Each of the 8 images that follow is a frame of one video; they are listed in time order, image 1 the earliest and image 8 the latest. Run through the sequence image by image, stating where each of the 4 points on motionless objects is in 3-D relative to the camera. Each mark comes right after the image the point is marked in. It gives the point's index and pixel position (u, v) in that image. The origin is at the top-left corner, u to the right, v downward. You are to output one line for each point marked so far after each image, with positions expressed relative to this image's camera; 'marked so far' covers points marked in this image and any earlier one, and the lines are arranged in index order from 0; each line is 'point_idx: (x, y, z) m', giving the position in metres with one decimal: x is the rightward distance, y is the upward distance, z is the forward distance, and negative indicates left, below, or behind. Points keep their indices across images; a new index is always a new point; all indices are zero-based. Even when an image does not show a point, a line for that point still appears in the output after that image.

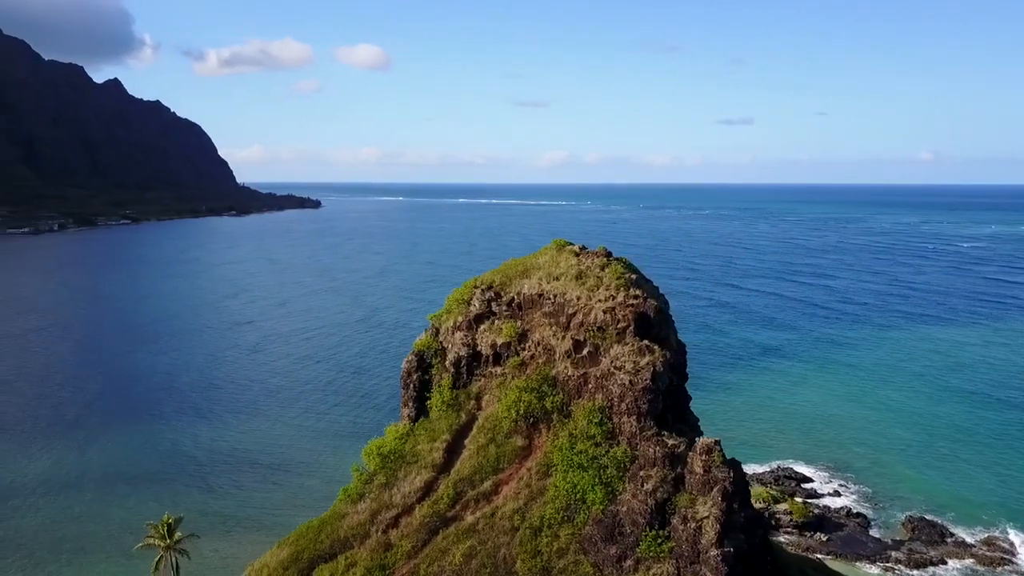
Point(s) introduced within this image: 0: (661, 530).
0: (+3.5, -5.7, +19.6) m
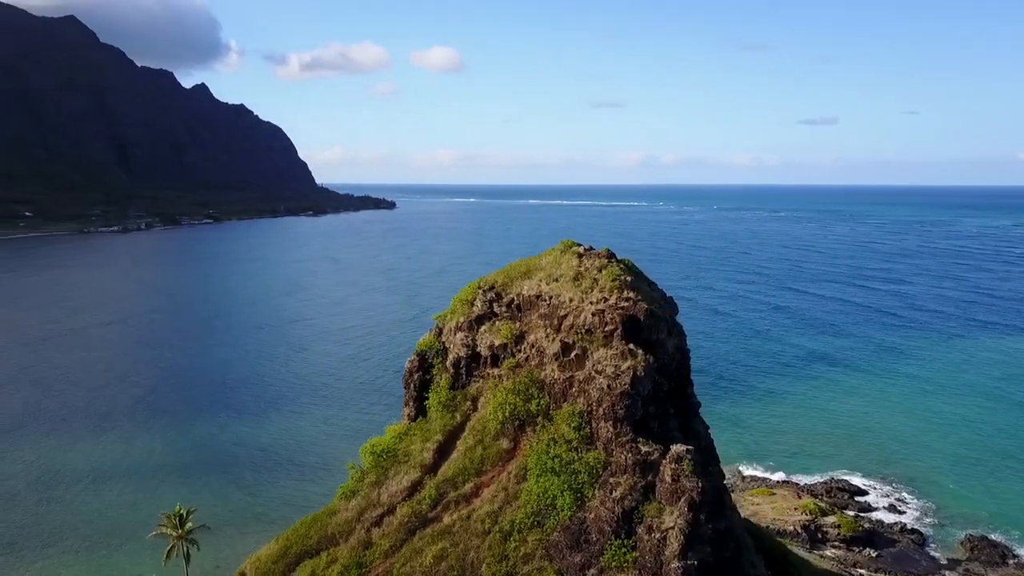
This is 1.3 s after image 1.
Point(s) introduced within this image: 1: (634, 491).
0: (+2.6, -5.8, +19.0) m
1: (+2.8, -4.7, +19.4) m
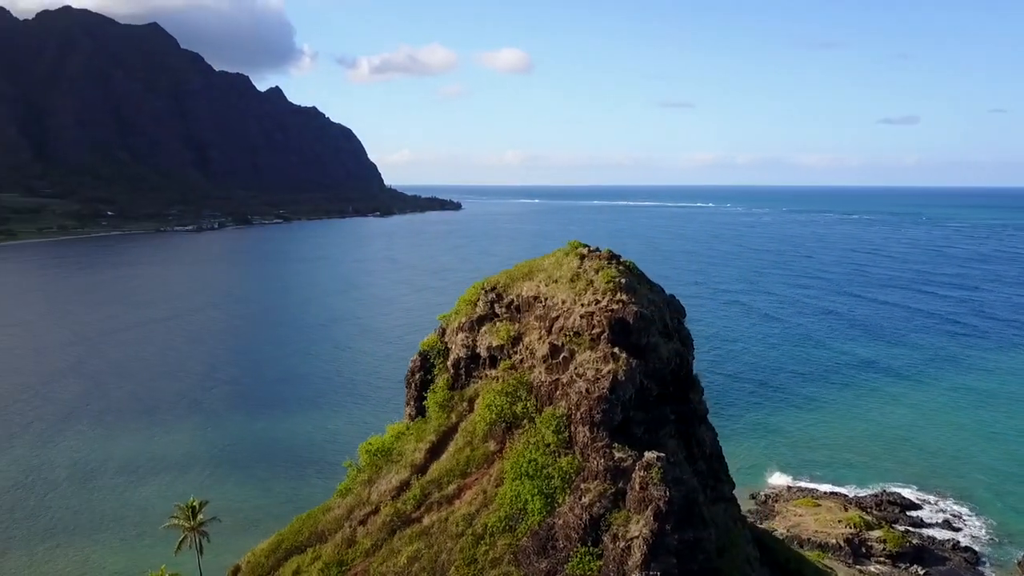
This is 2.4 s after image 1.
0: (+1.8, -5.8, +18.6) m
1: (+2.1, -4.8, +19.0) m
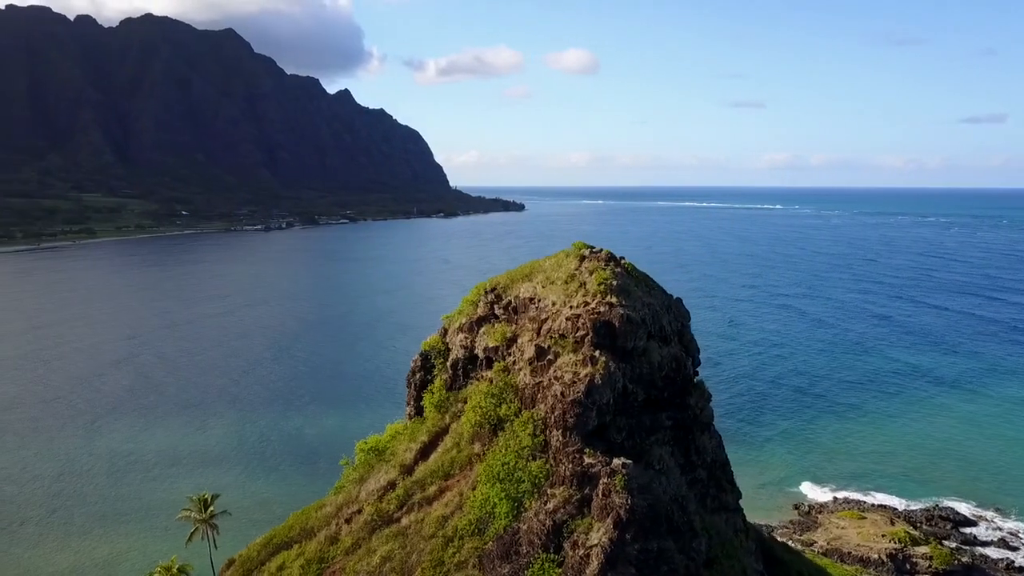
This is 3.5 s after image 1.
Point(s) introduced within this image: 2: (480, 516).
0: (+1.0, -5.8, +18.3) m
1: (+1.3, -4.8, +18.6) m
2: (-0.8, -5.5, +20.0) m
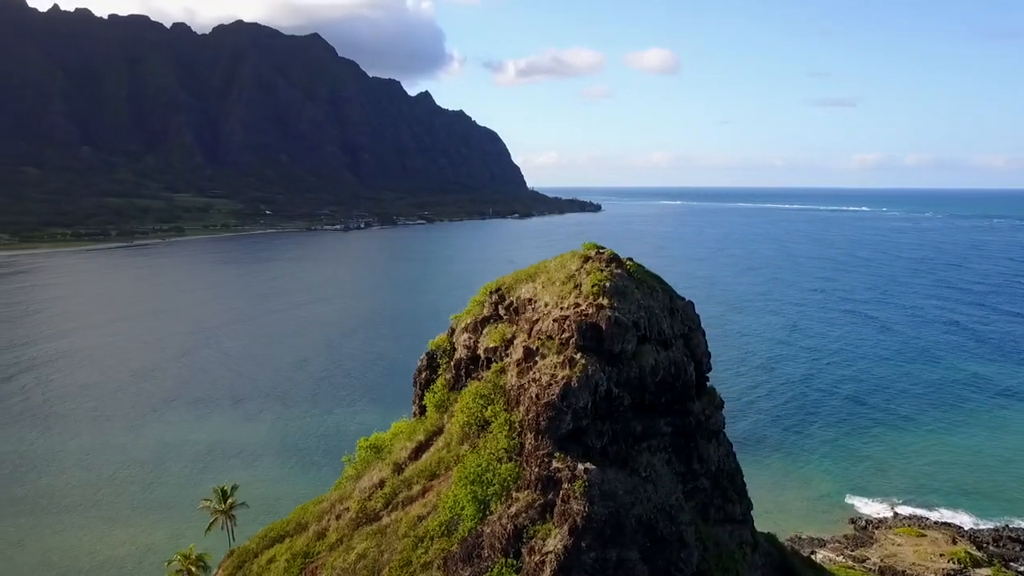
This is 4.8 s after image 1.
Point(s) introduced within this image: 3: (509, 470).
0: (+0.1, -5.9, +17.9) m
1: (+0.4, -4.8, +18.2) m
2: (-1.5, -5.4, +19.9) m
3: (0.0, -4.3, +19.9) m
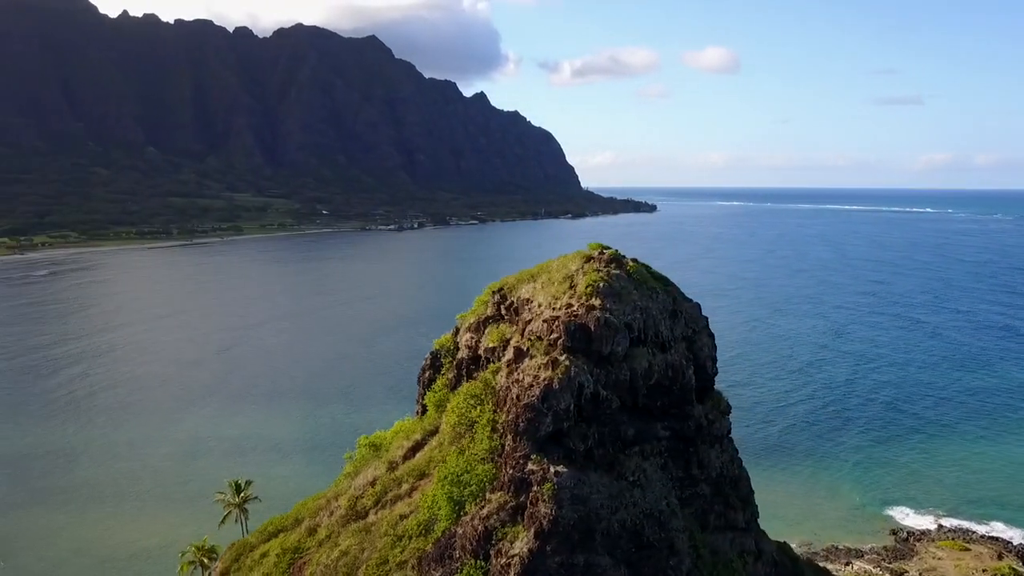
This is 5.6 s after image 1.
0: (-0.5, -5.8, +17.8) m
1: (-0.2, -4.8, +18.1) m
2: (-2.0, -5.4, +19.8) m
3: (-0.5, -4.3, +19.7) m
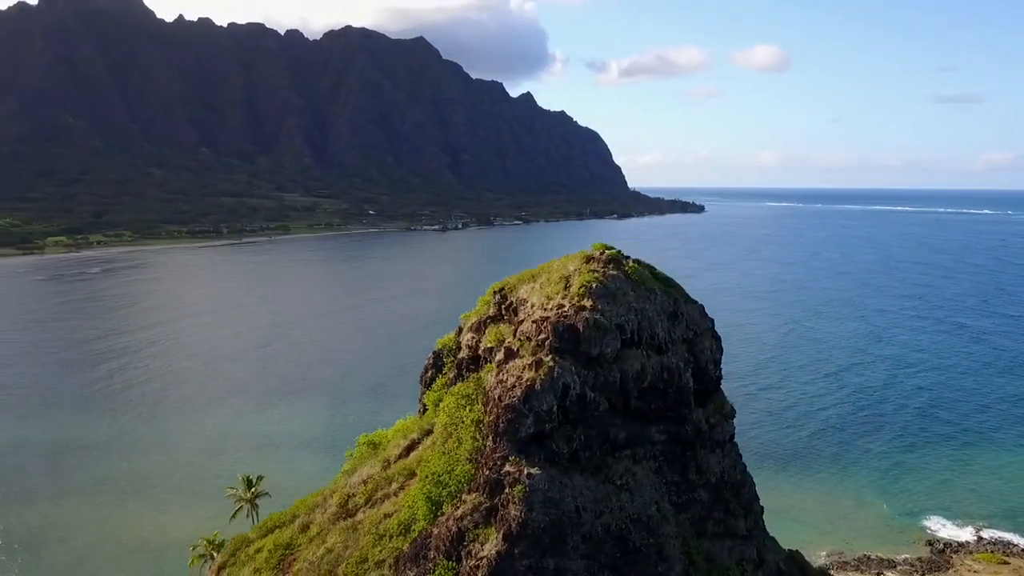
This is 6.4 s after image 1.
0: (-1.1, -5.8, +17.7) m
1: (-0.7, -4.8, +17.9) m
2: (-2.4, -5.4, +19.8) m
3: (-1.0, -4.3, +19.6) m
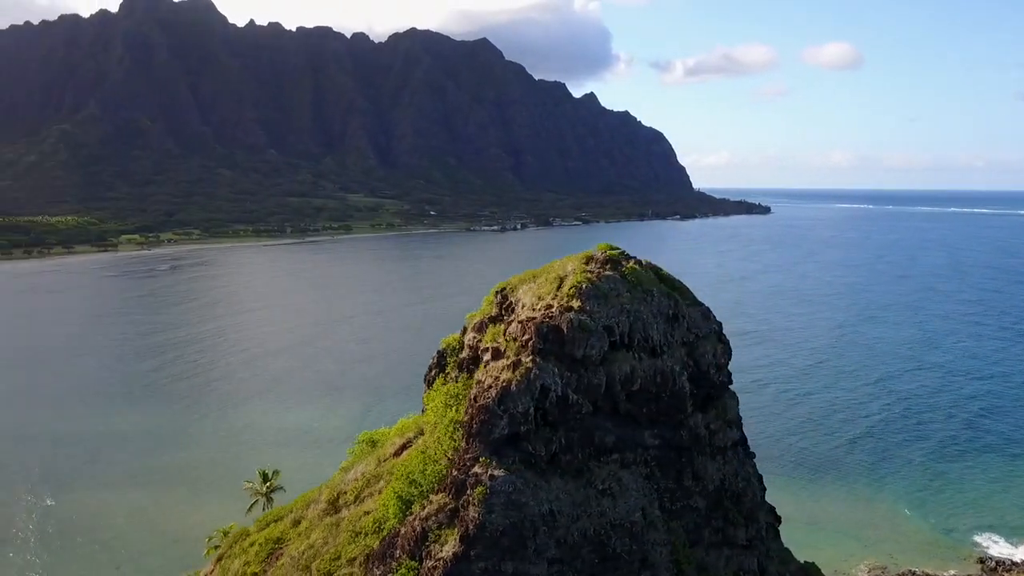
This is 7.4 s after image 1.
0: (-1.9, -5.8, +17.5) m
1: (-1.5, -4.8, +17.8) m
2: (-3.0, -5.3, +19.7) m
3: (-1.6, -4.3, +19.5) m
